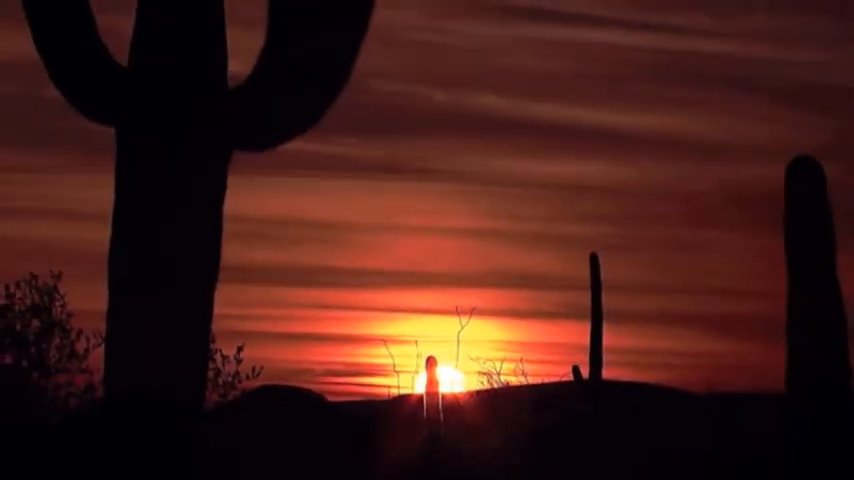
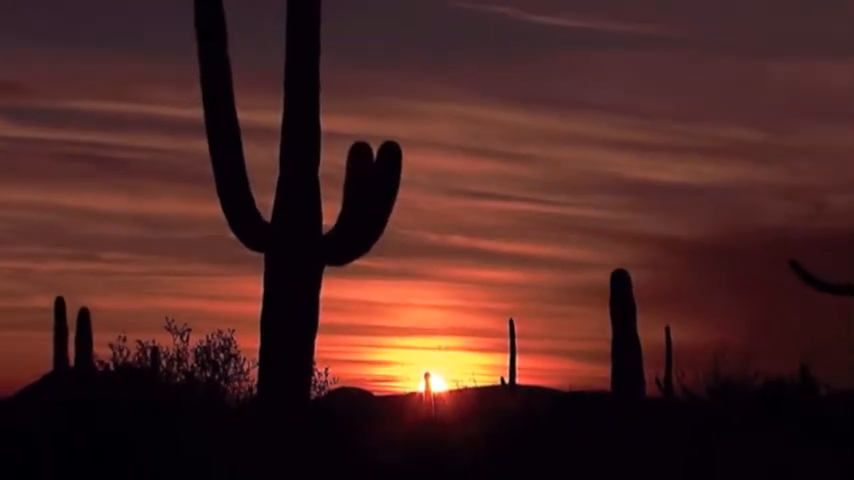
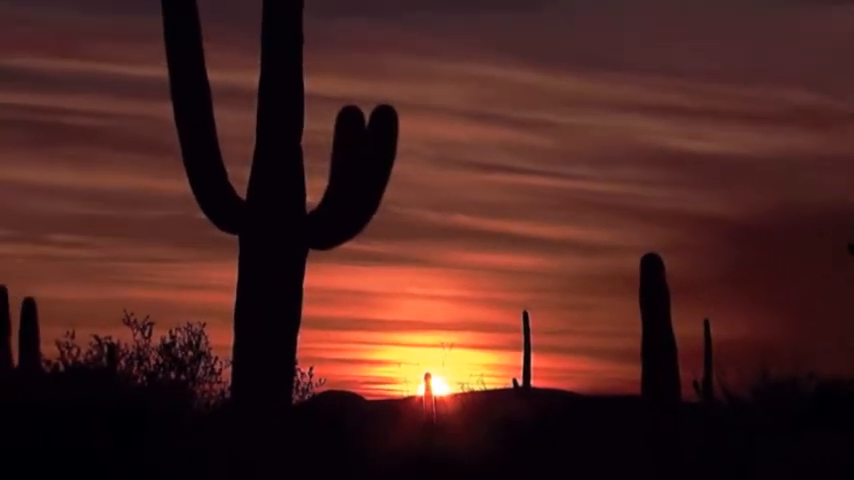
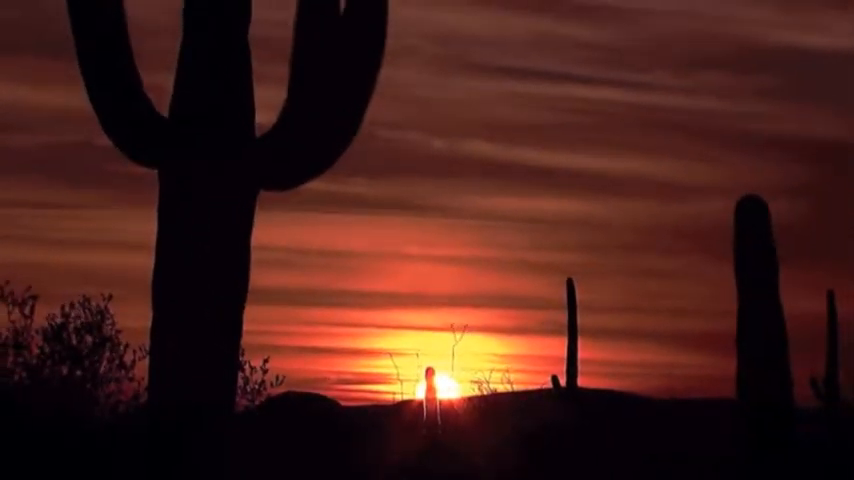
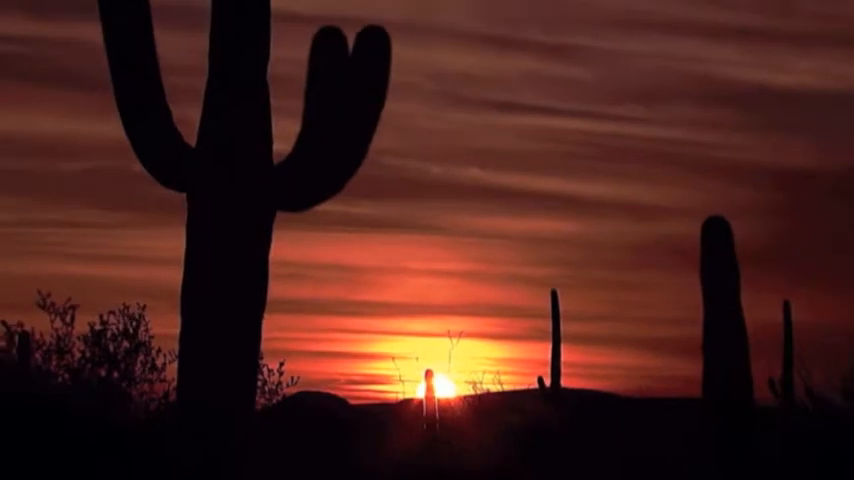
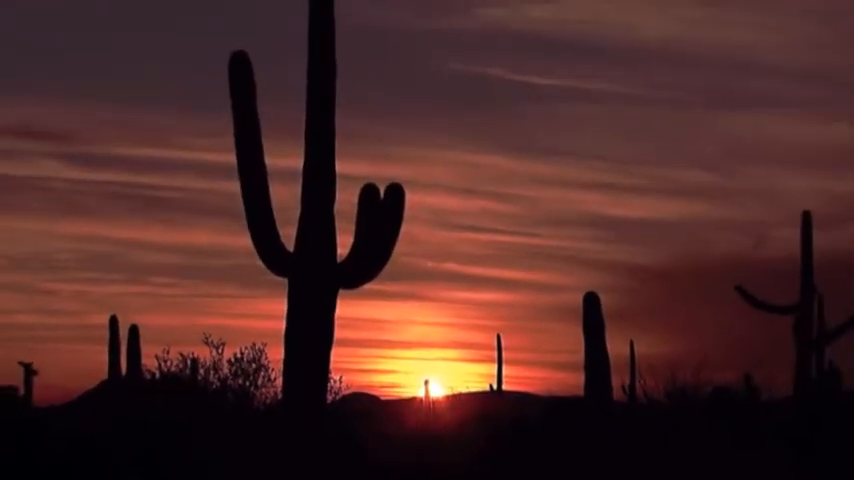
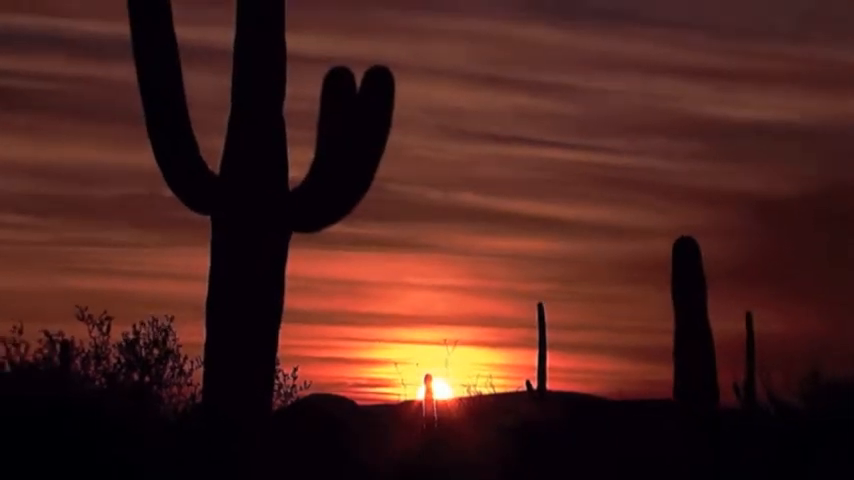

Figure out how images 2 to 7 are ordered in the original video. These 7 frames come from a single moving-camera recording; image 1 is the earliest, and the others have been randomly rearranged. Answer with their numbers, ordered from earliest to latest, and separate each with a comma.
4, 5, 7, 3, 2, 6
